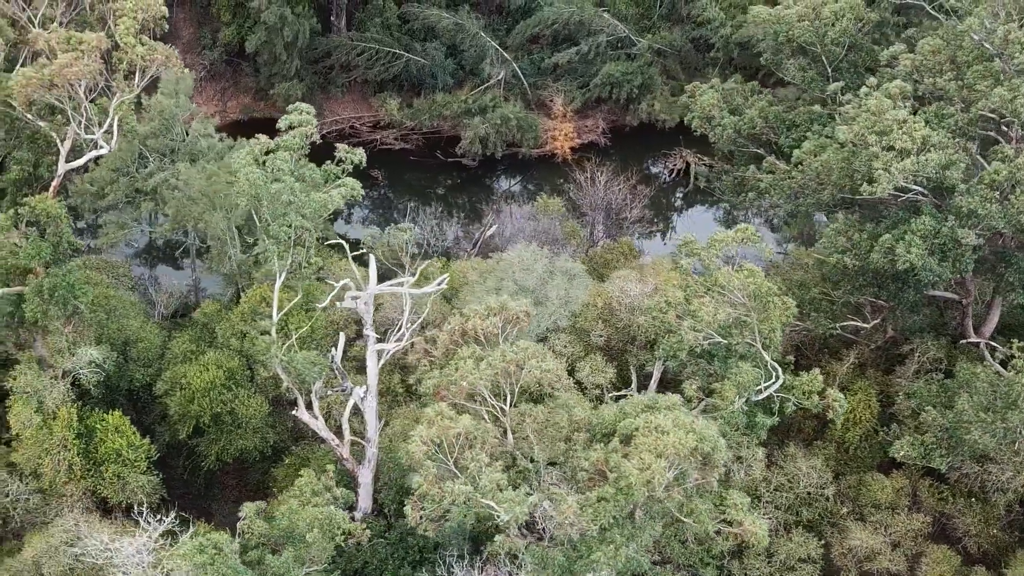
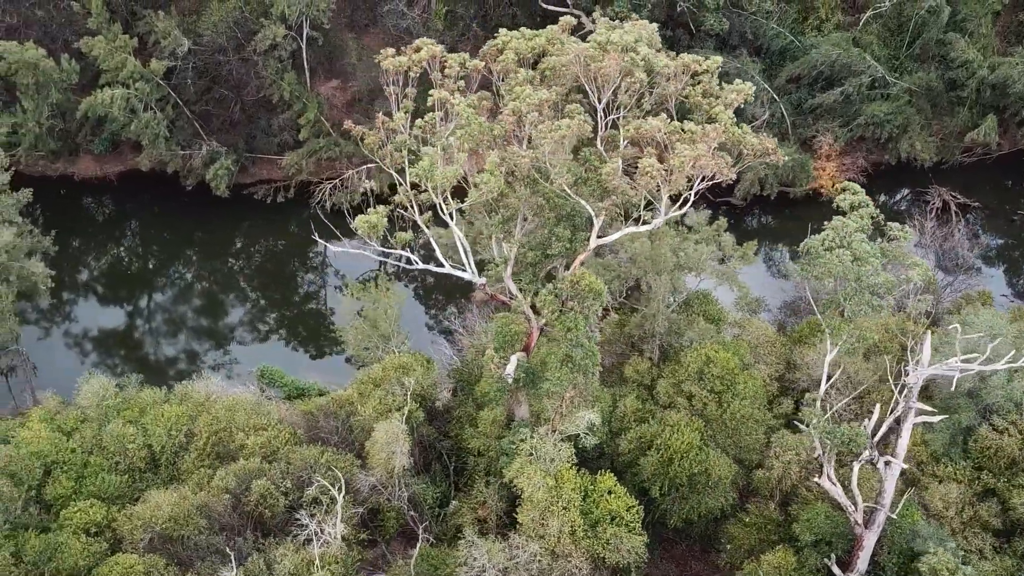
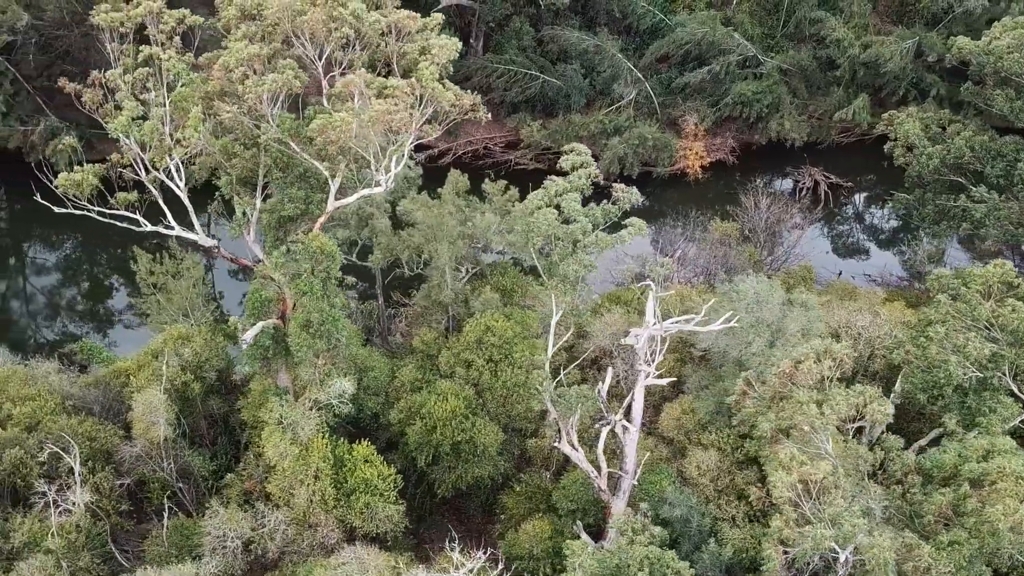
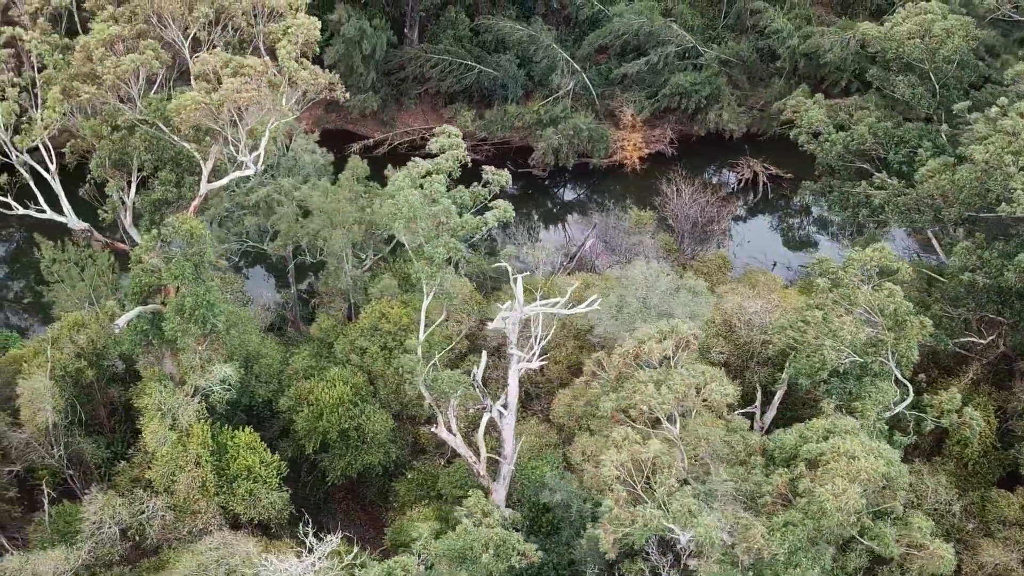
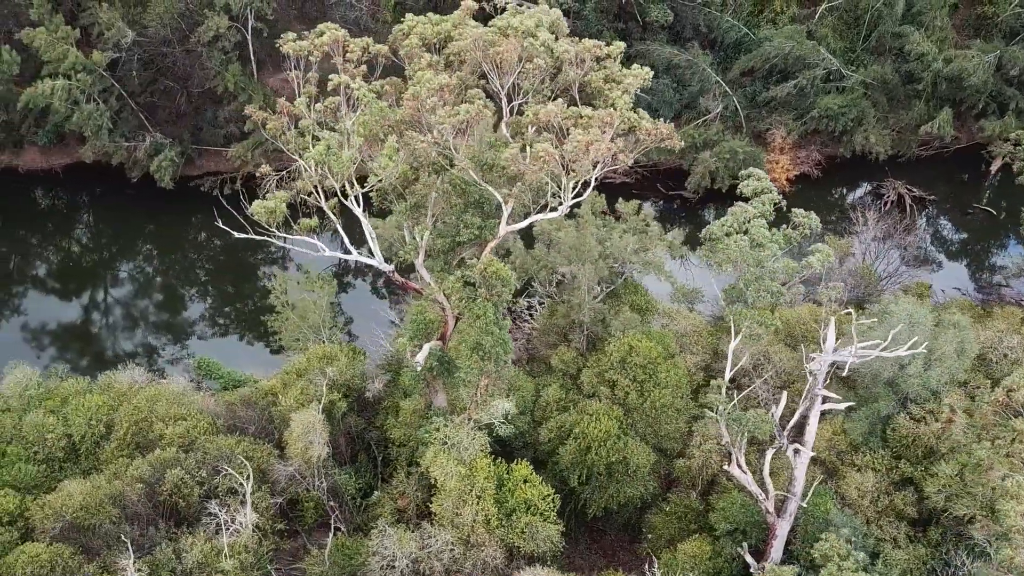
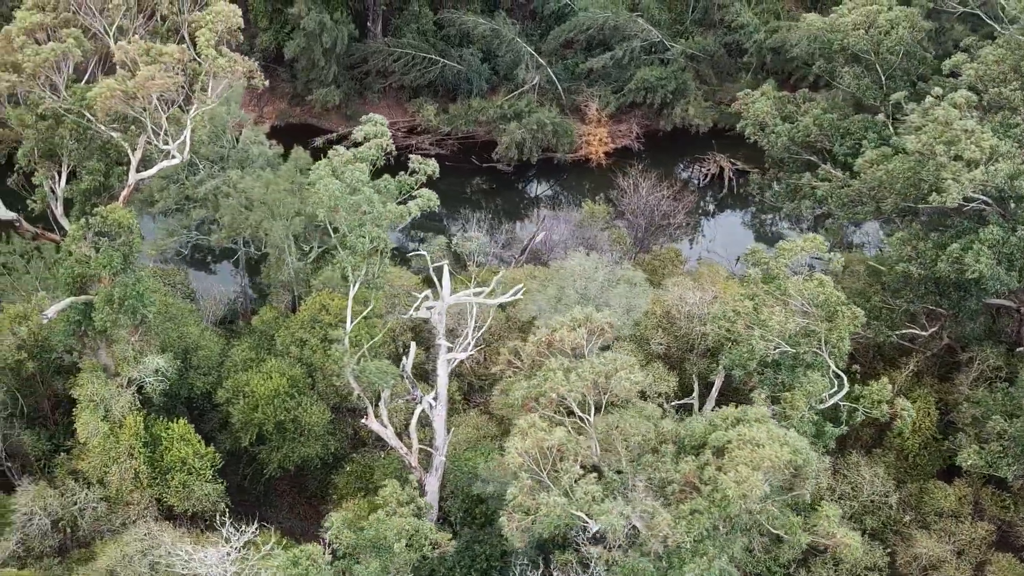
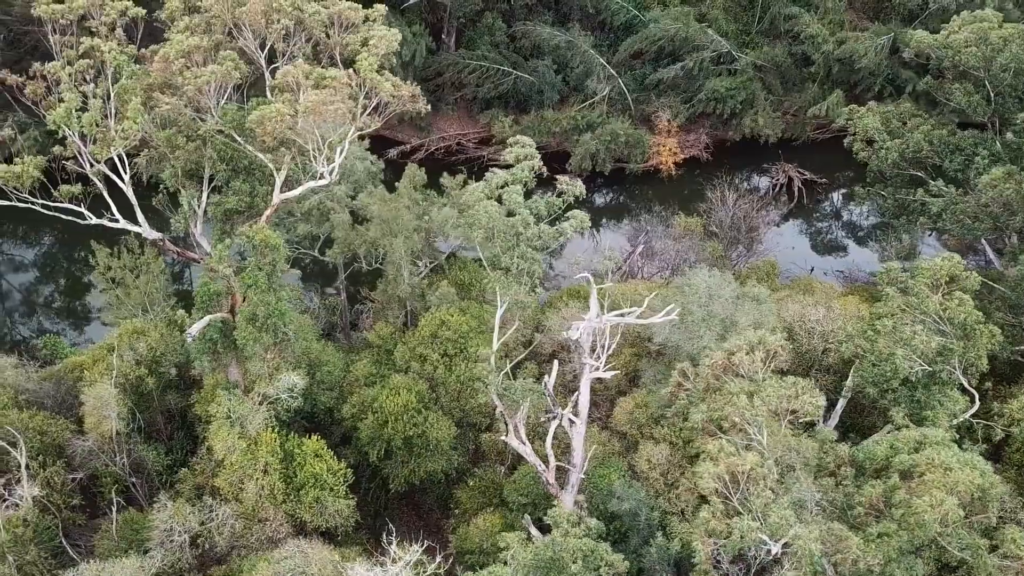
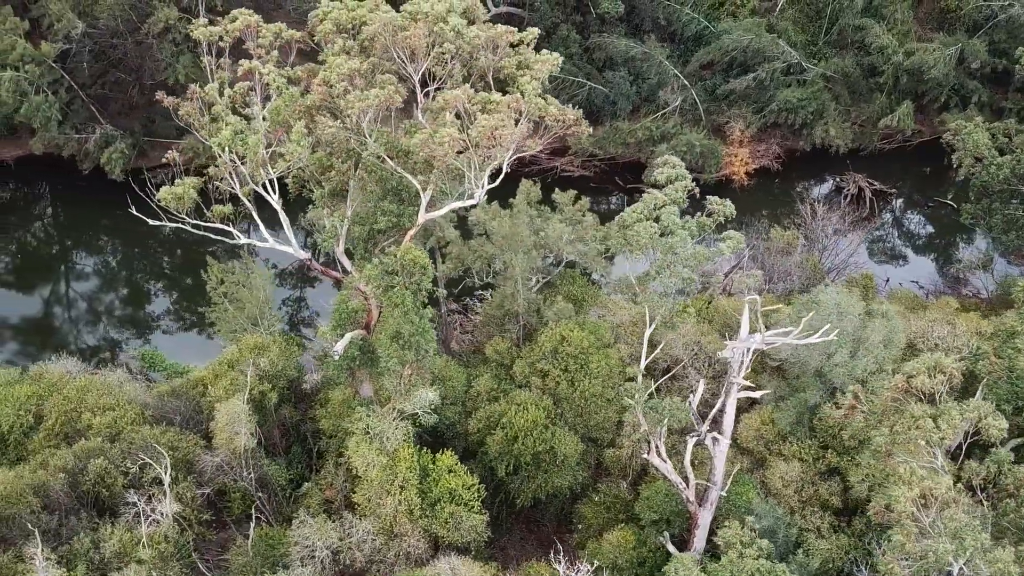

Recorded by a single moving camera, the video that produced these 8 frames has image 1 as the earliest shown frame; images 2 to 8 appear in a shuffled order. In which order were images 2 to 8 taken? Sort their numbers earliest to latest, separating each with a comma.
6, 4, 7, 3, 8, 5, 2
